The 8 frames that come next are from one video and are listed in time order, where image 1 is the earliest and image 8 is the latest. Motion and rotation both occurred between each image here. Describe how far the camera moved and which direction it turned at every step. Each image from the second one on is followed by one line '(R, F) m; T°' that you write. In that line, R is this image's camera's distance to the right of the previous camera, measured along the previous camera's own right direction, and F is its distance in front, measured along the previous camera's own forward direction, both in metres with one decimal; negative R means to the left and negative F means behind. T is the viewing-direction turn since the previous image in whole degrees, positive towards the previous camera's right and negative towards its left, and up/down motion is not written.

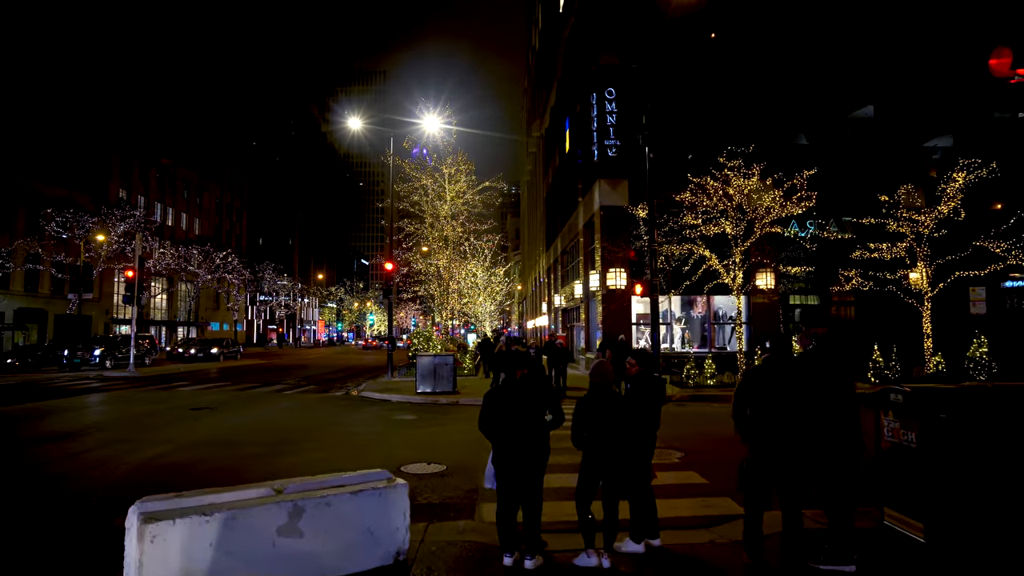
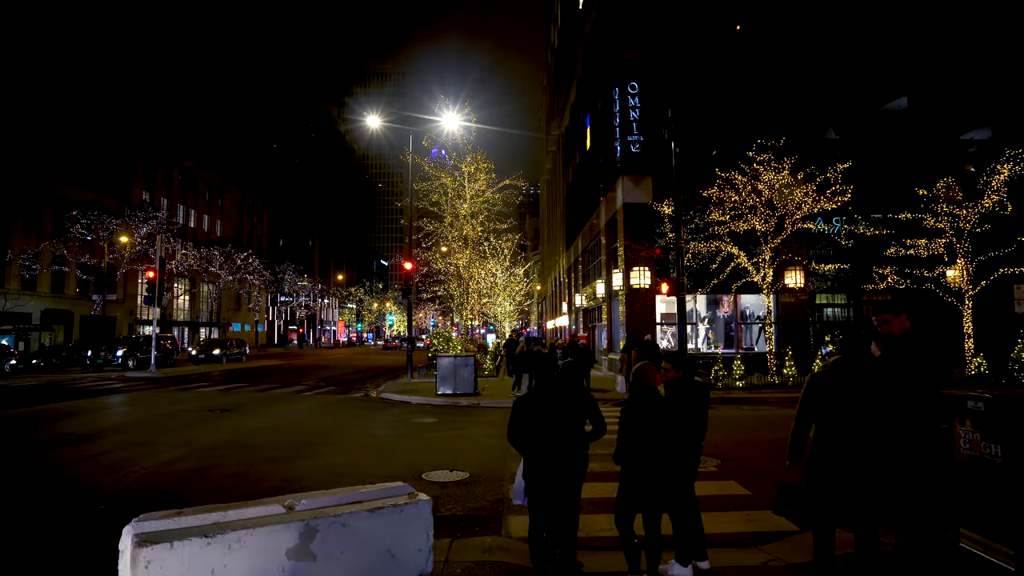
(-0.1, +0.5) m; -2°
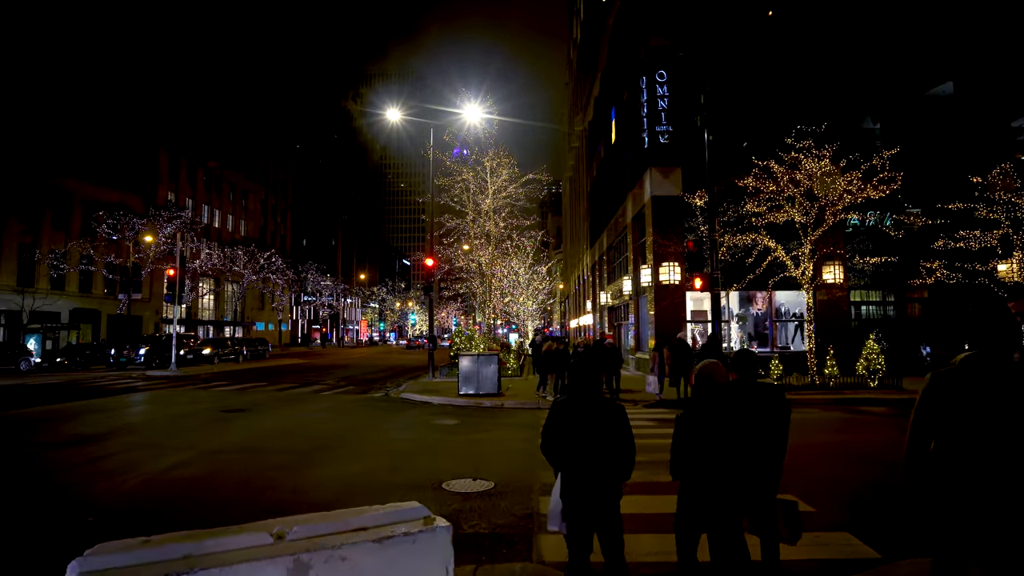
(-0.1, +0.8) m; -2°
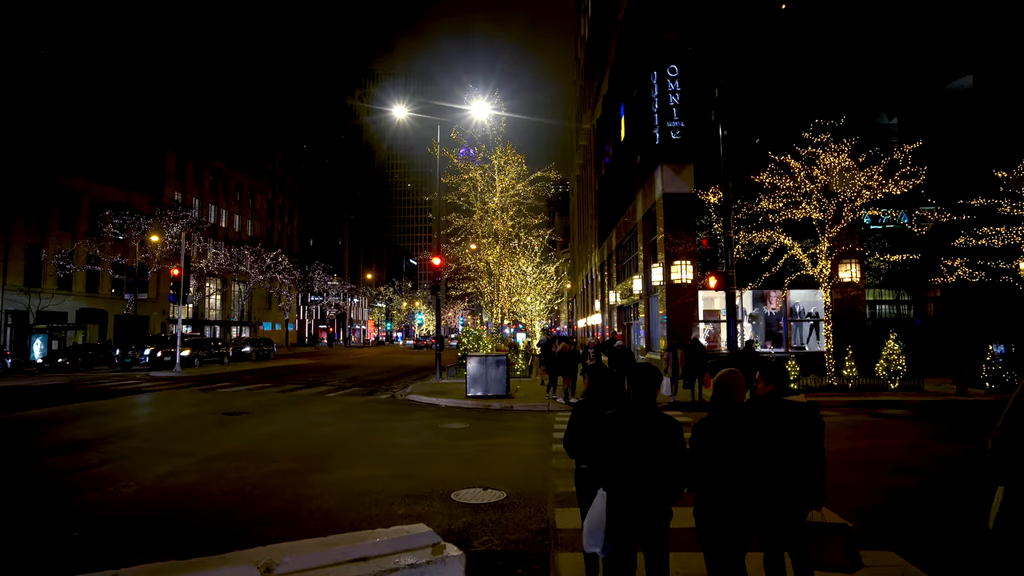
(-0.1, +0.5) m; -1°
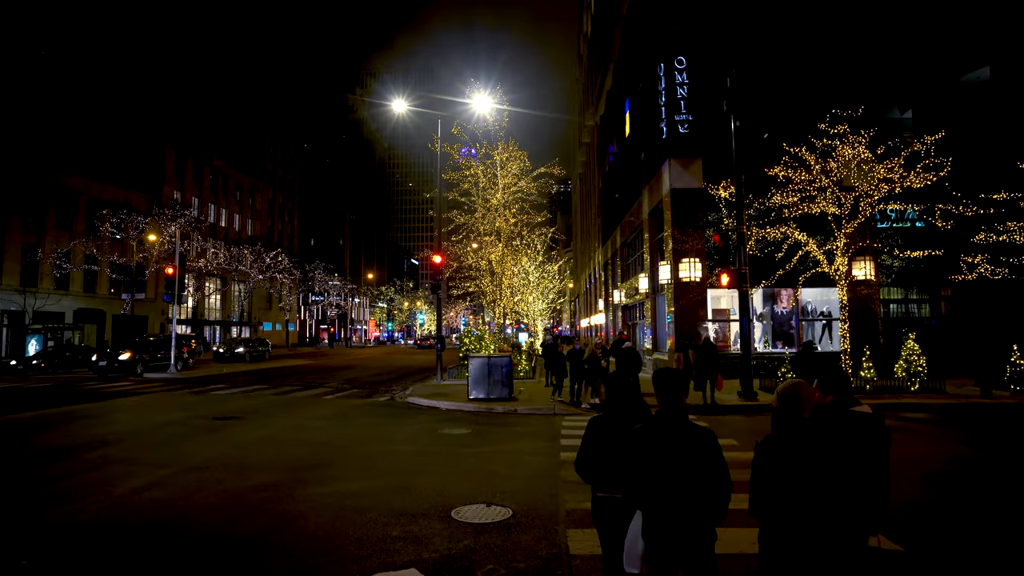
(-0.1, +0.7) m; 0°
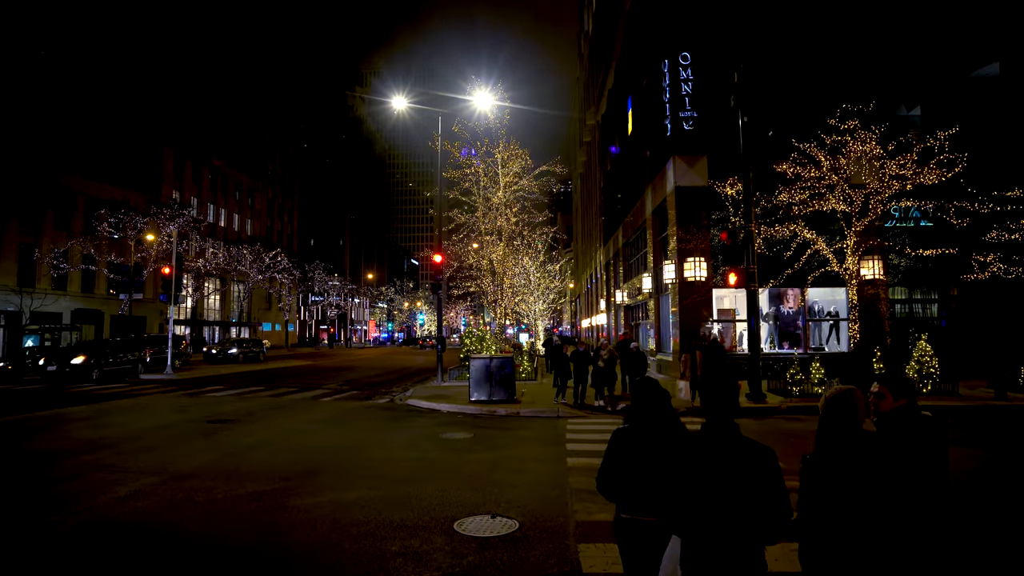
(-0.1, +0.4) m; 0°
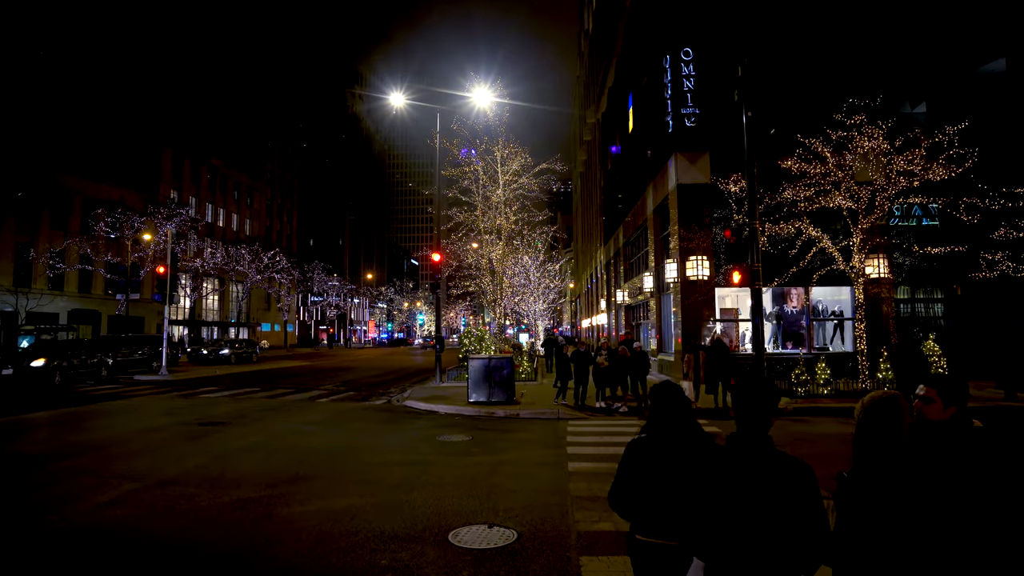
(0.0, +0.4) m; 0°
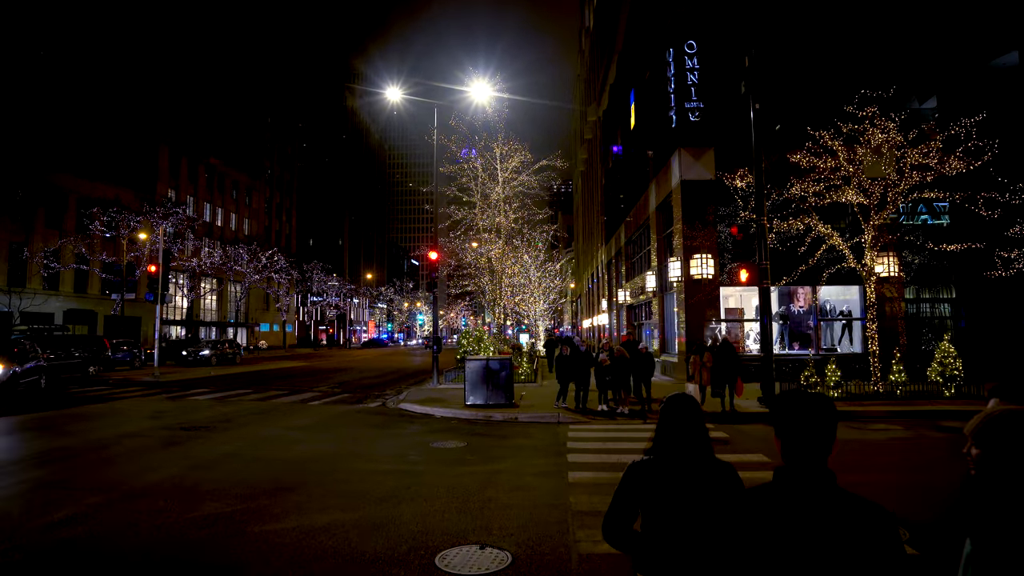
(+0.1, +0.6) m; 0°
